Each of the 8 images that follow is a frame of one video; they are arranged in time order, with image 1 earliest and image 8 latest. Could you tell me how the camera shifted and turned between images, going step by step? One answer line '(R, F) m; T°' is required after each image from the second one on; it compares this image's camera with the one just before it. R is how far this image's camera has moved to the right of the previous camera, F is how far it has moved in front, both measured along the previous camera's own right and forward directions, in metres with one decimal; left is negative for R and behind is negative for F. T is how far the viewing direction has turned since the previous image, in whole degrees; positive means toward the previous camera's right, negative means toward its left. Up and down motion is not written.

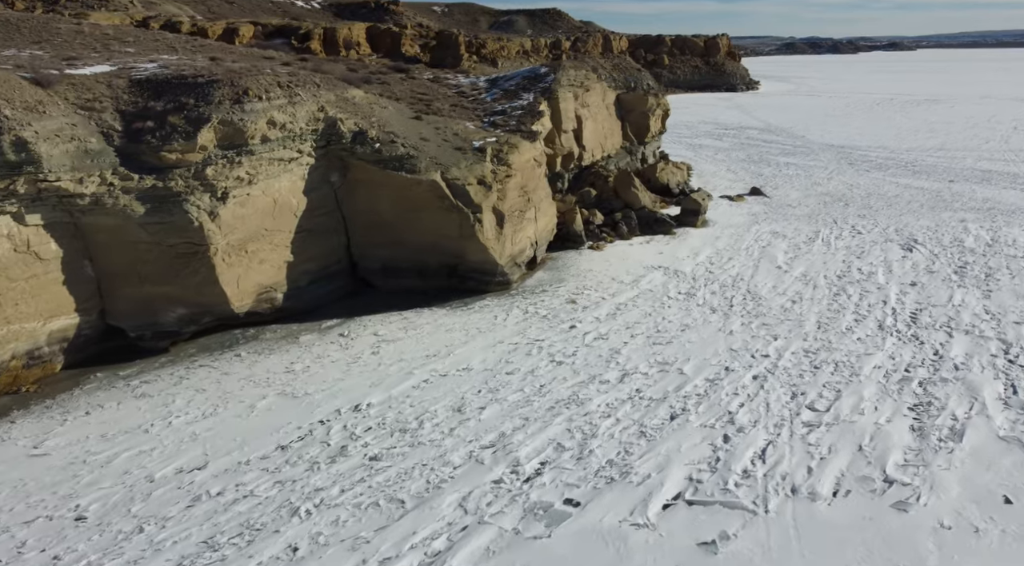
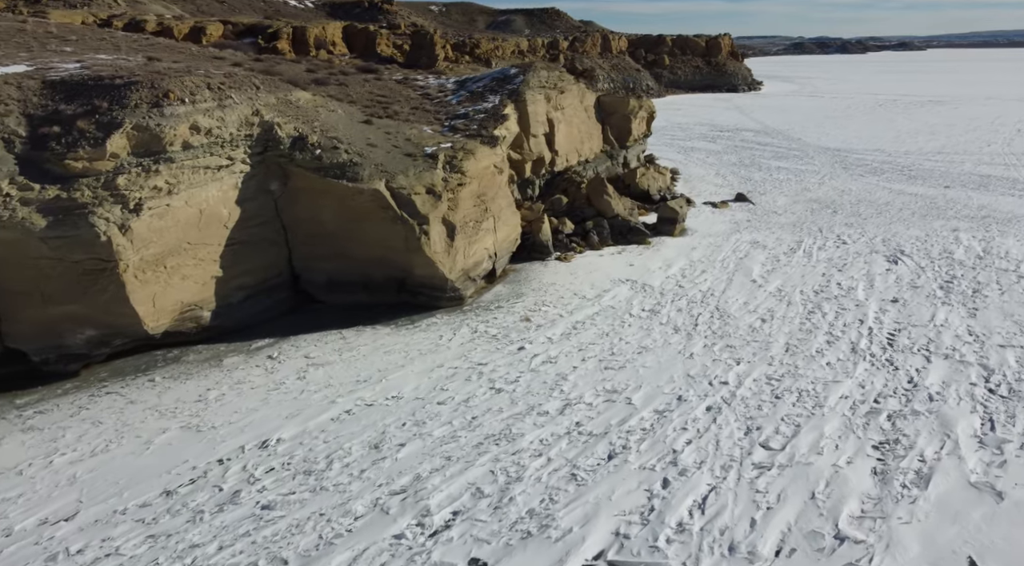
(+0.9, +0.8) m; 0°
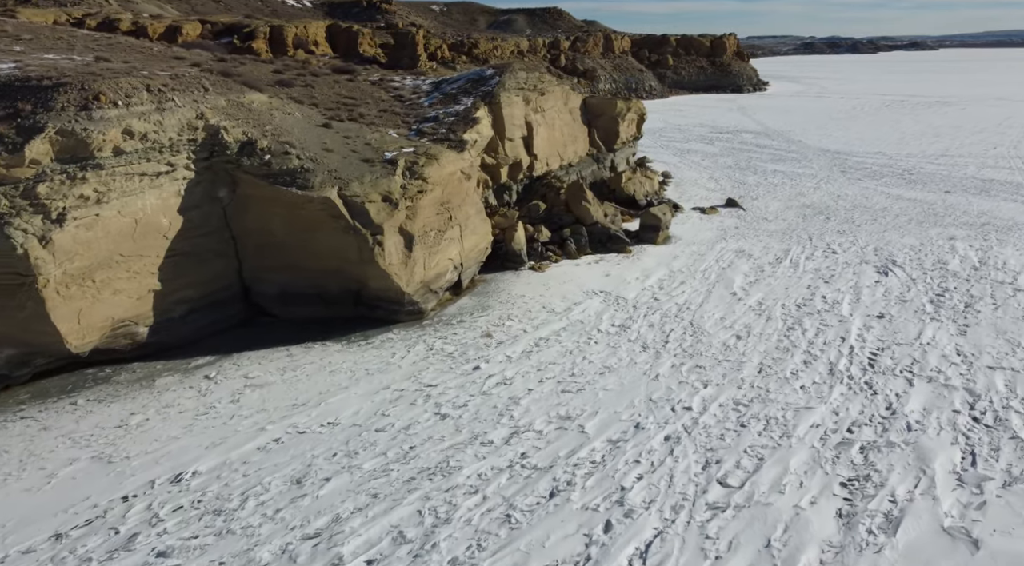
(+0.7, +0.7) m; -1°
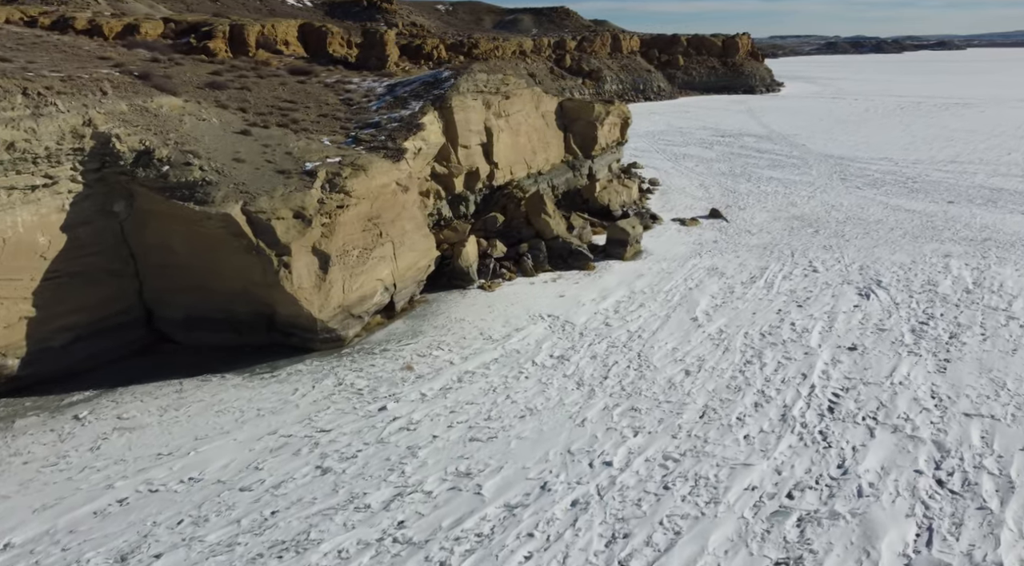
(+1.3, +1.2) m; -1°
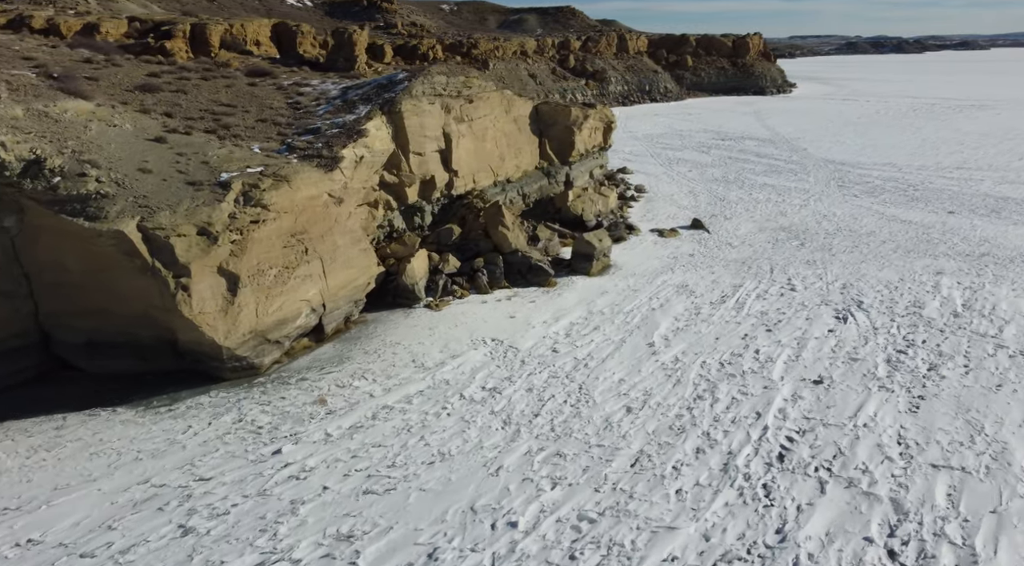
(+1.2, +1.0) m; -1°
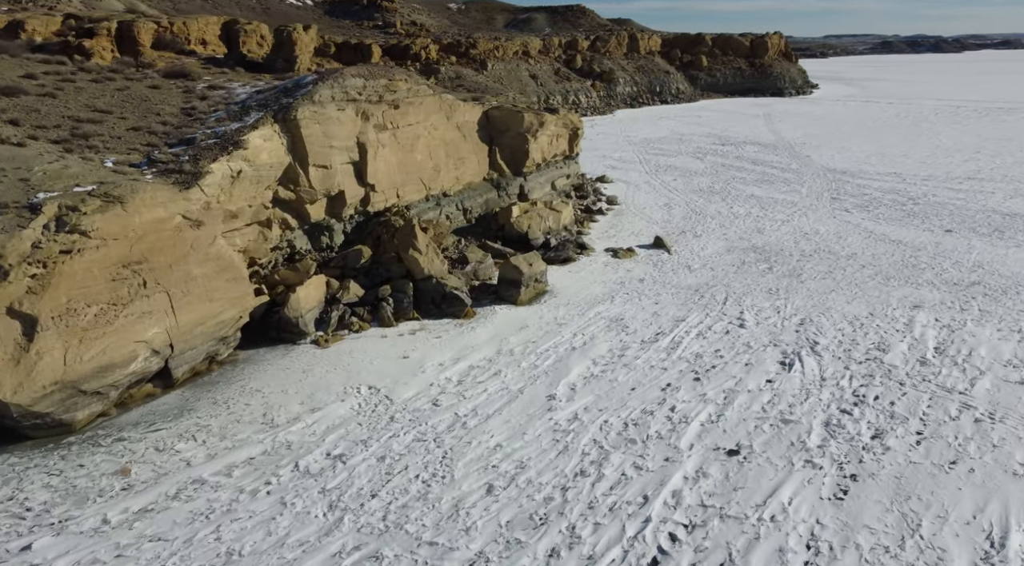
(+2.0, +1.7) m; -2°
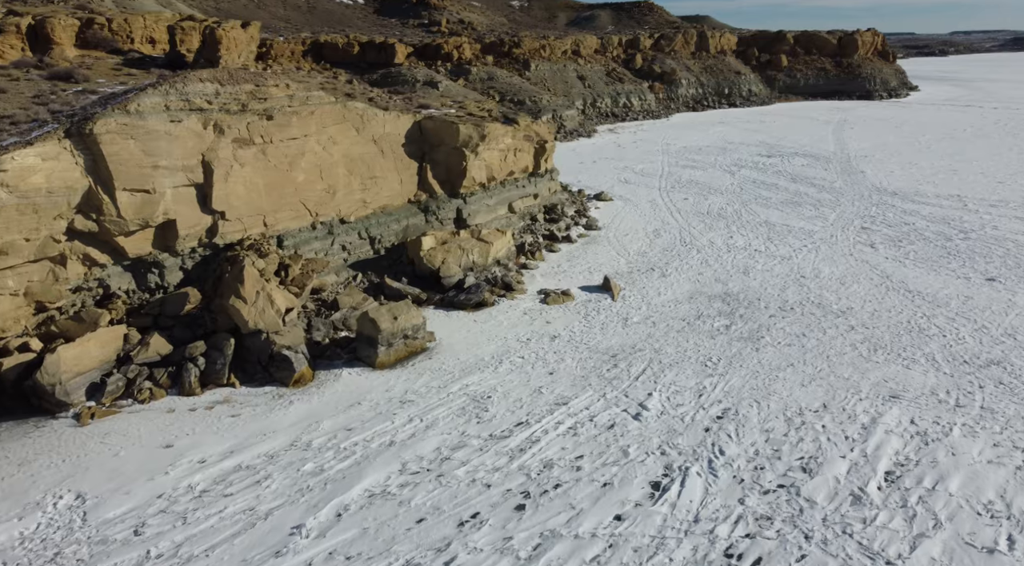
(+3.4, +3.0) m; -6°
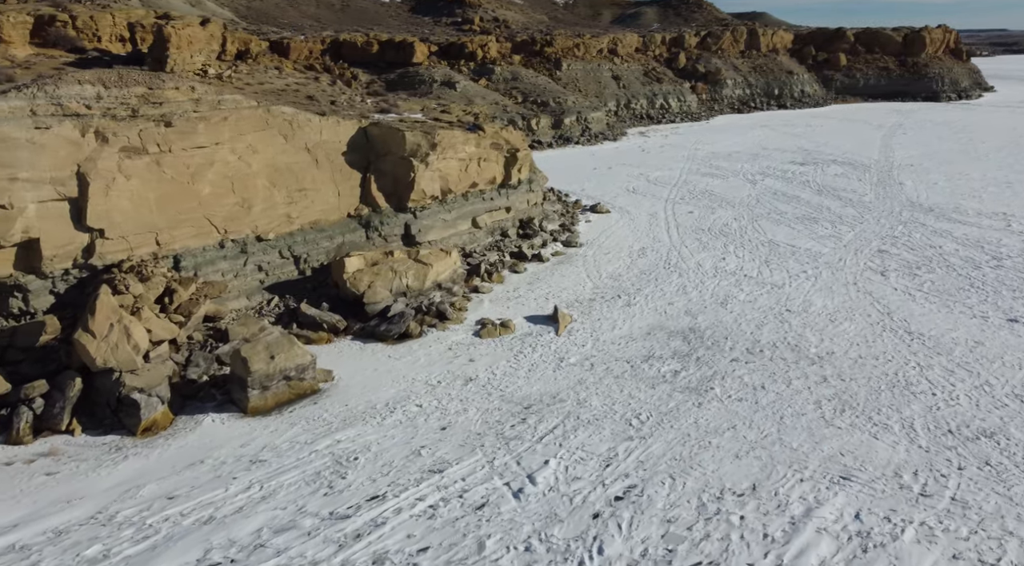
(+2.2, +1.7) m; -4°
